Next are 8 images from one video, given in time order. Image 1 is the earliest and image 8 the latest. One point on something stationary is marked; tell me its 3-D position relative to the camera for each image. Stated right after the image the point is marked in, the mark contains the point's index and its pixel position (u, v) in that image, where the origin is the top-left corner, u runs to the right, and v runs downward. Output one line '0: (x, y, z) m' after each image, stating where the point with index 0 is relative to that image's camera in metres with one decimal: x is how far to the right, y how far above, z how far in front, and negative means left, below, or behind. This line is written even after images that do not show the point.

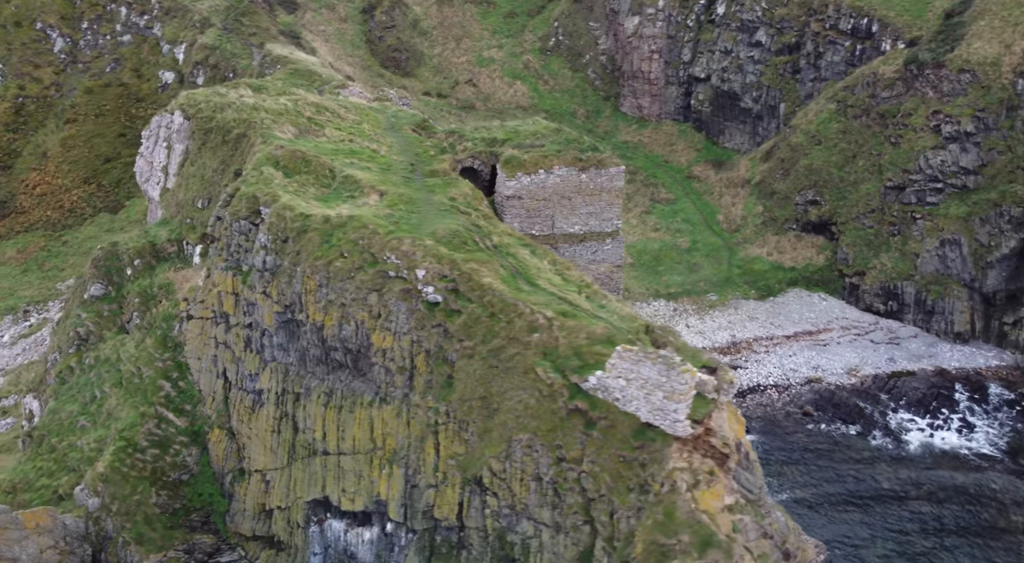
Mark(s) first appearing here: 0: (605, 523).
0: (+2.0, -5.2, +19.6) m
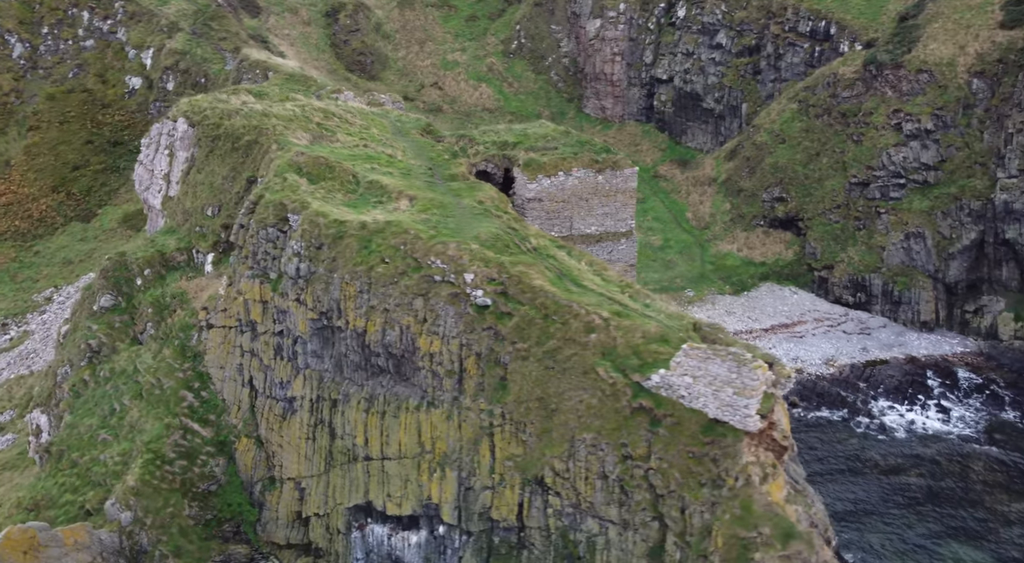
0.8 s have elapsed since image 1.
0: (+3.6, -5.2, +20.1) m
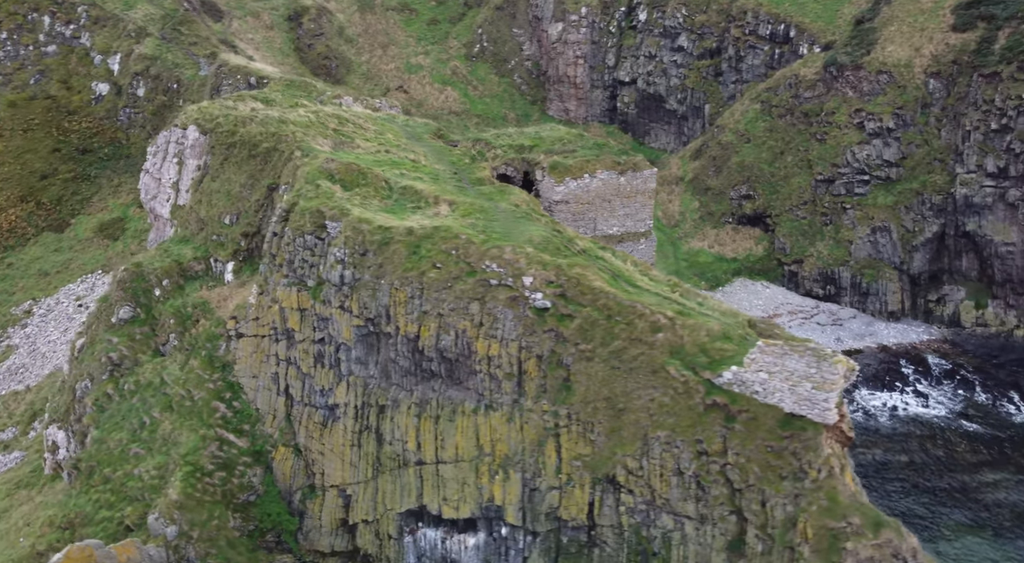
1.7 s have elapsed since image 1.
0: (+5.5, -5.2, +20.7) m
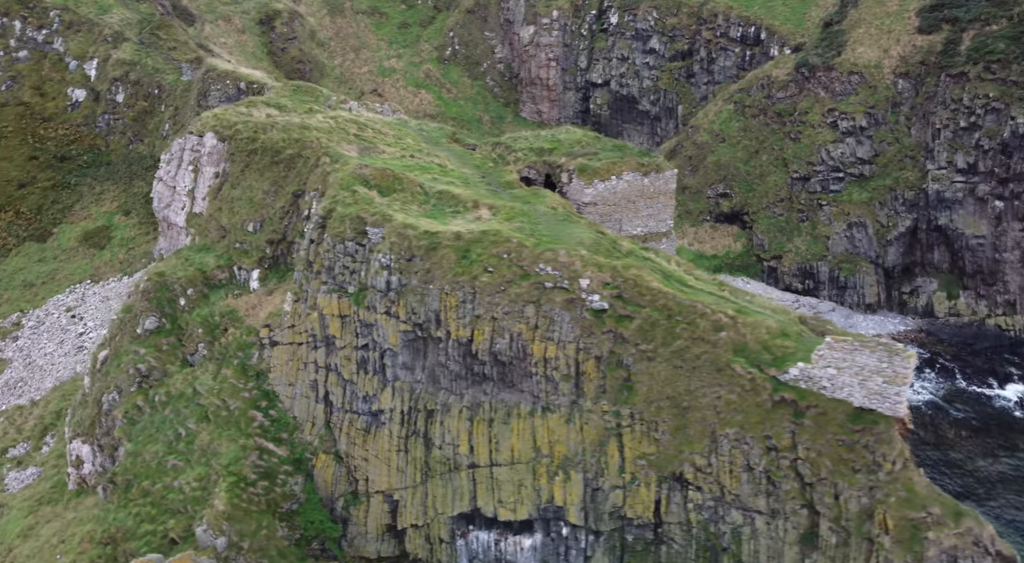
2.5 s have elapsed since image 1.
0: (+7.3, -5.1, +21.3) m
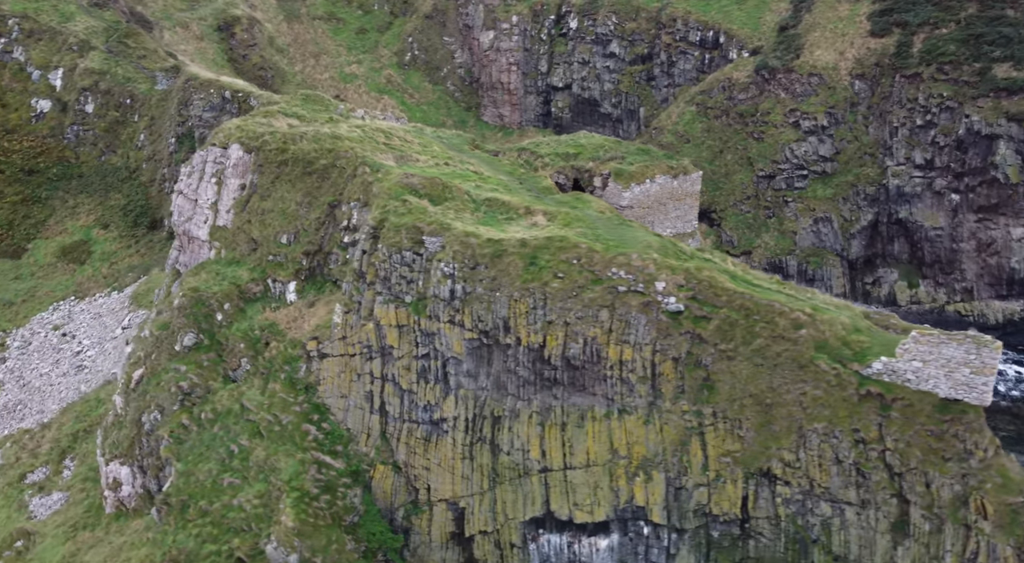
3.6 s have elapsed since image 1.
0: (+9.8, -5.1, +22.2) m
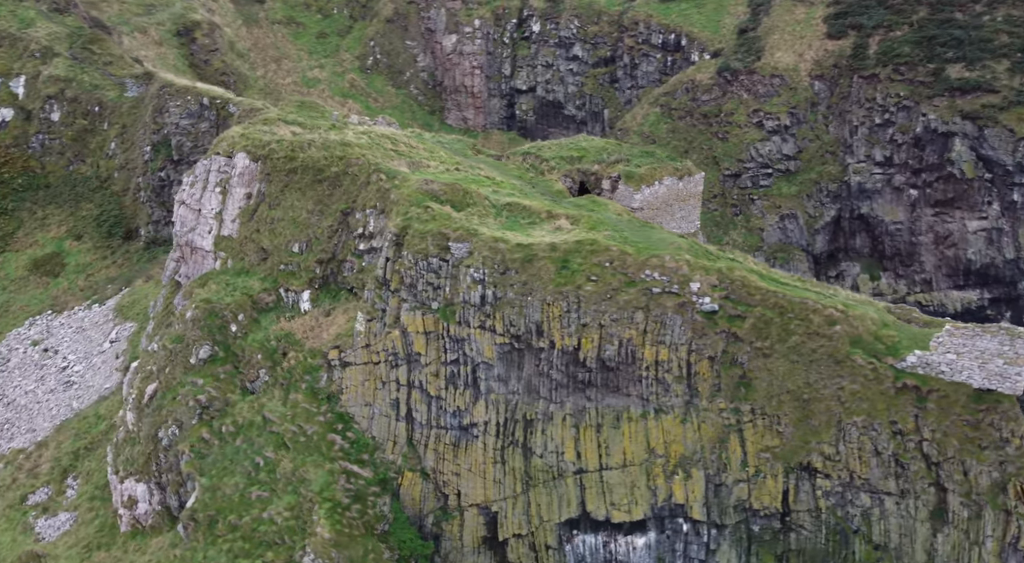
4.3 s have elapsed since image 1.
0: (+11.1, -4.9, +23.1) m
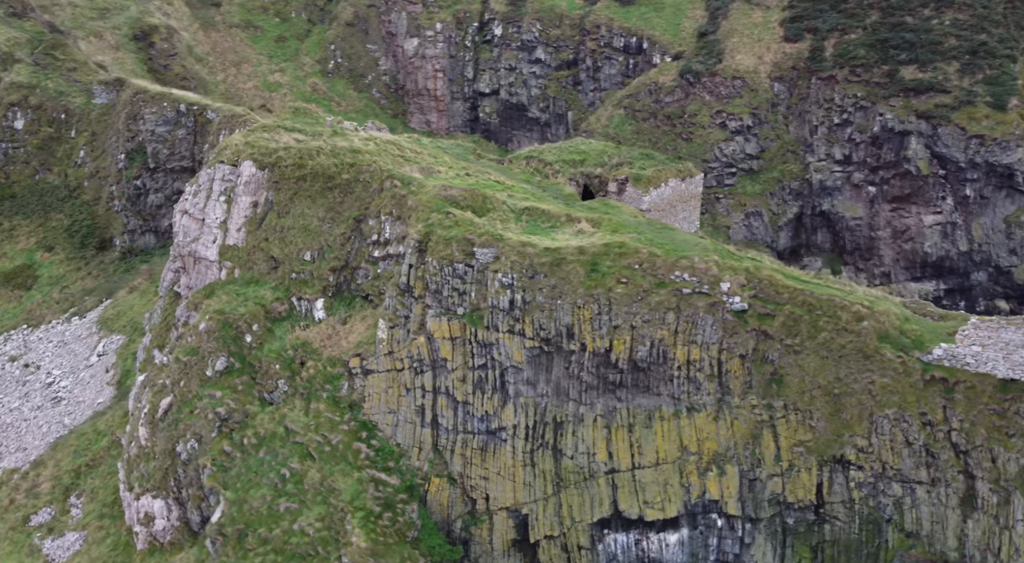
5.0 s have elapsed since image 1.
0: (+12.3, -4.8, +24.0) m
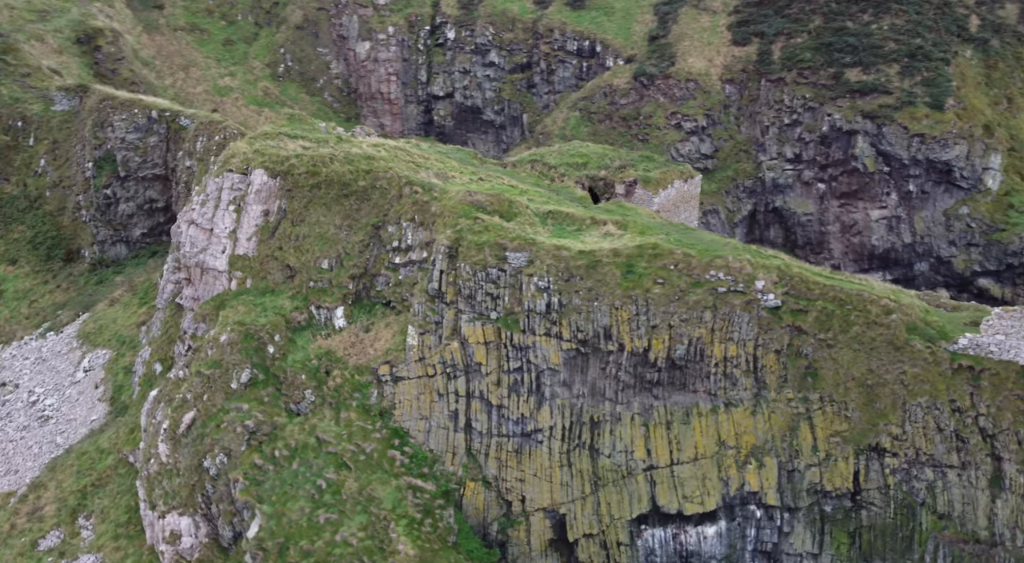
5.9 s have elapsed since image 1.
0: (+13.8, -4.6, +25.4) m
